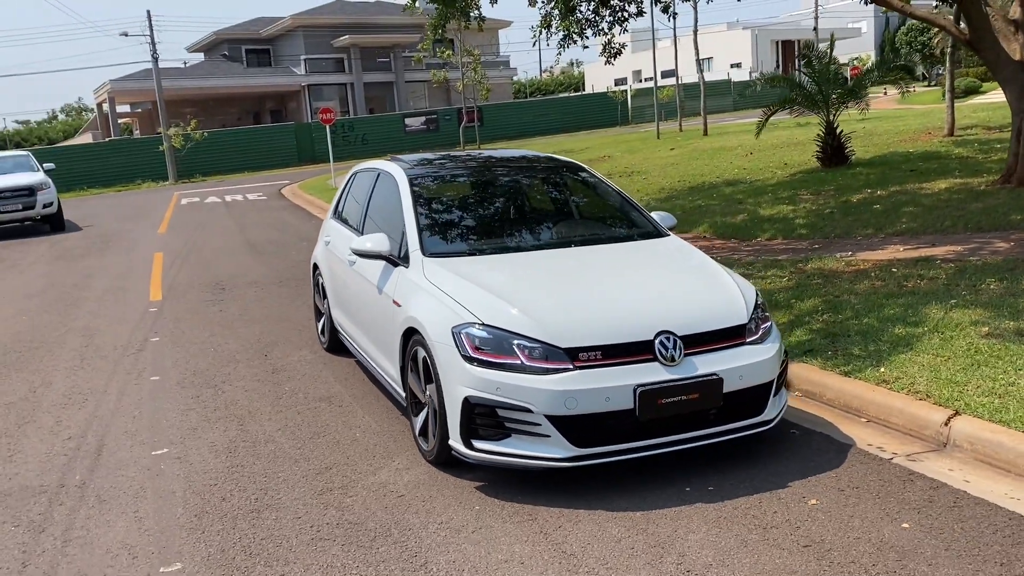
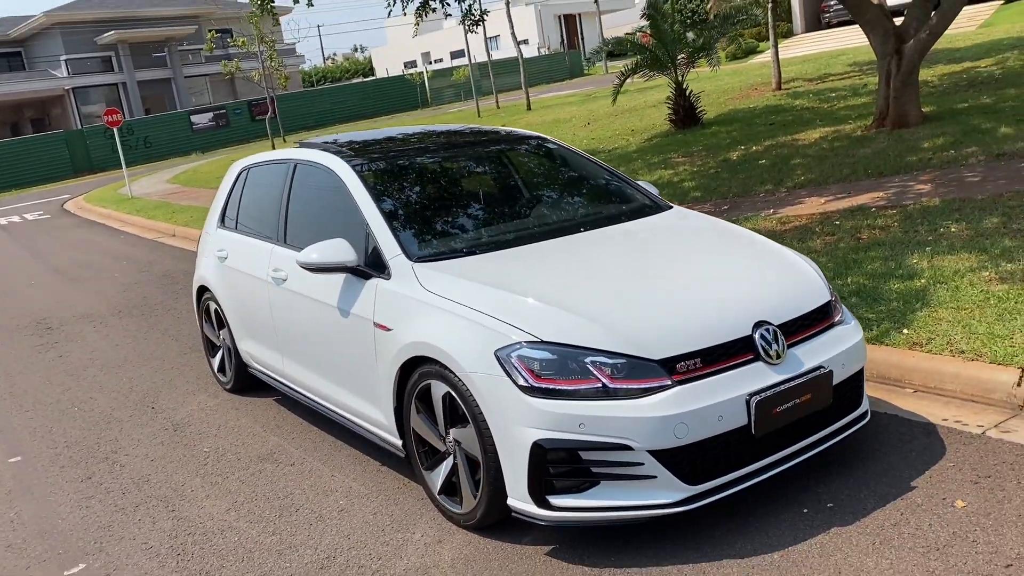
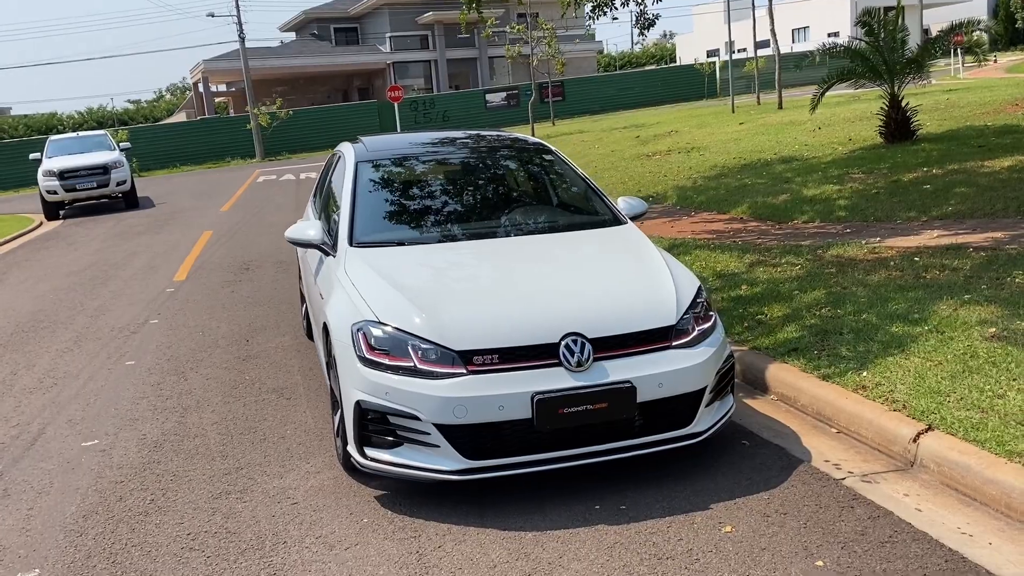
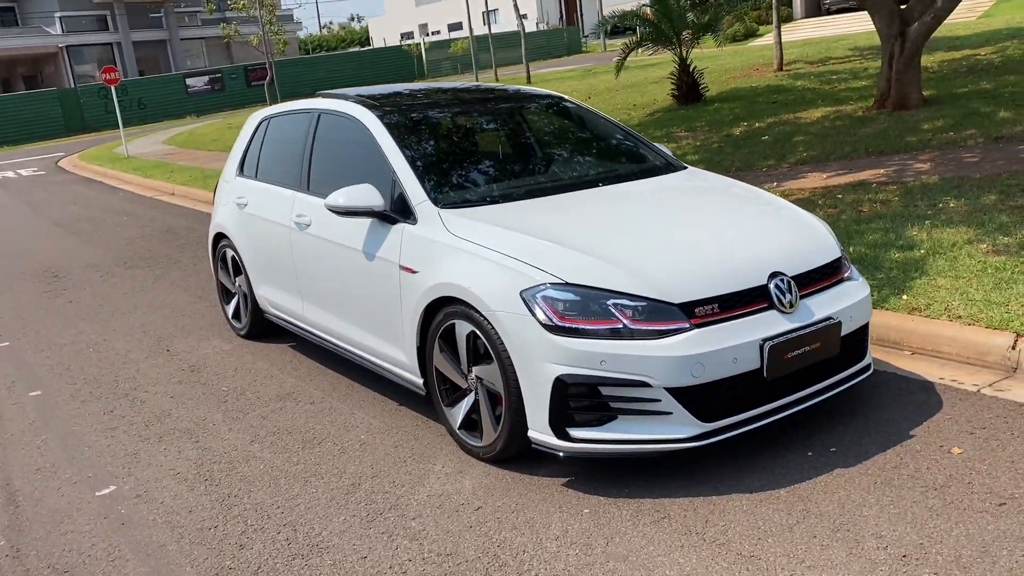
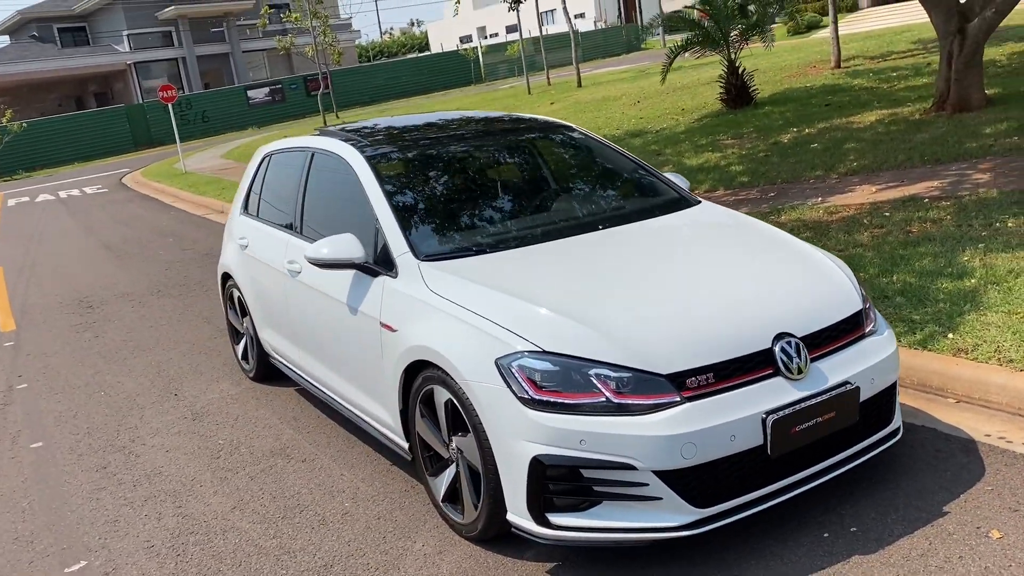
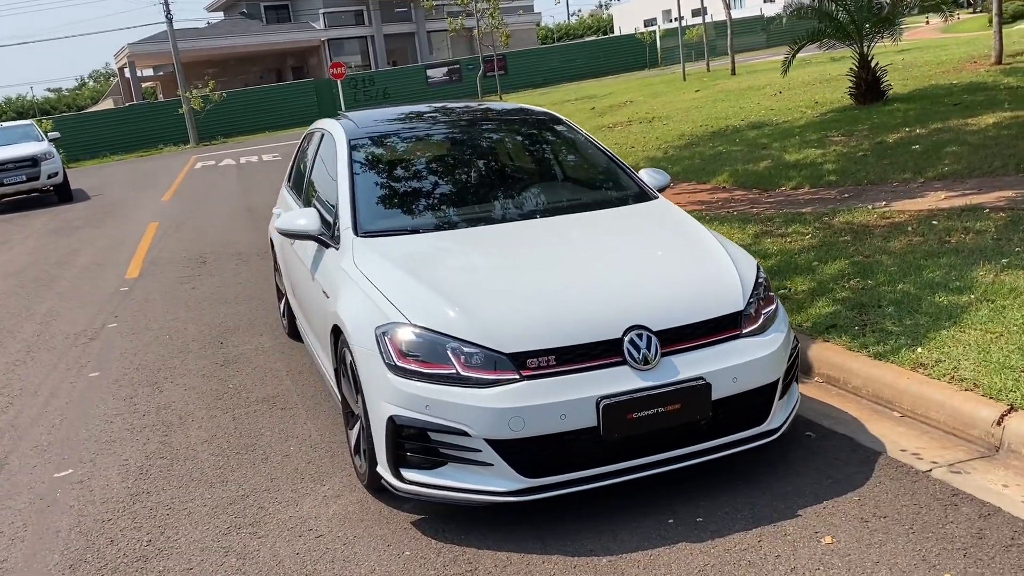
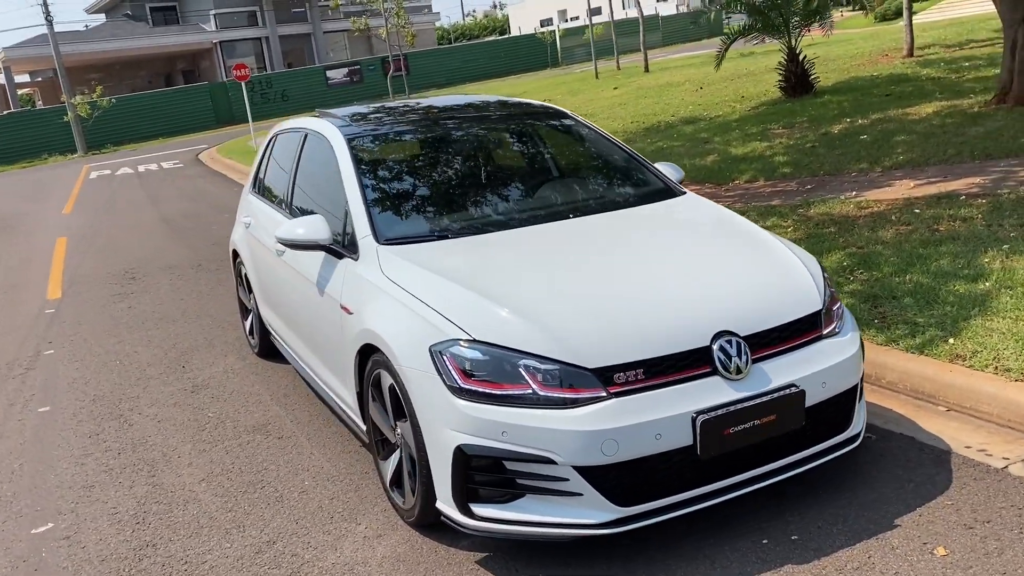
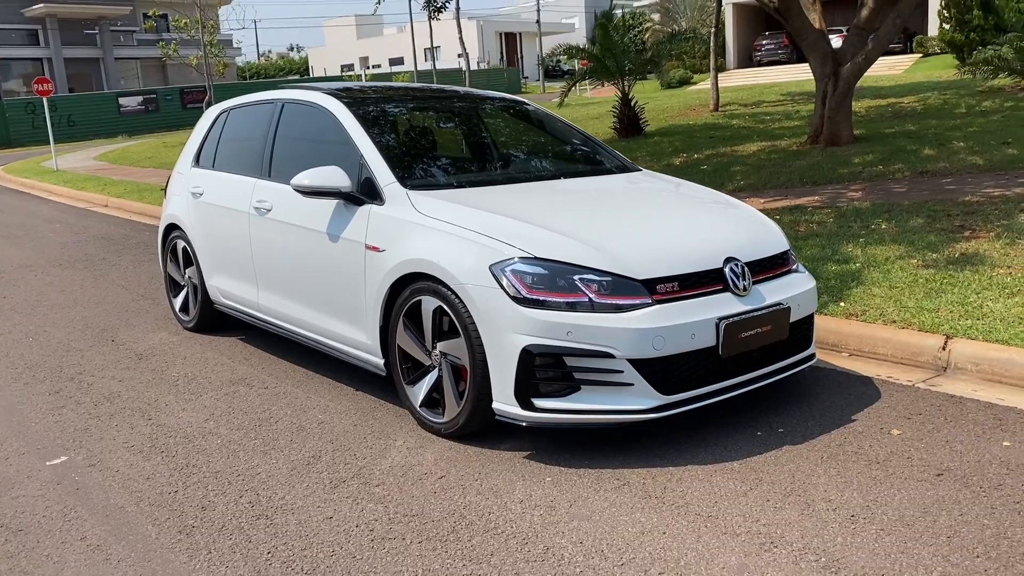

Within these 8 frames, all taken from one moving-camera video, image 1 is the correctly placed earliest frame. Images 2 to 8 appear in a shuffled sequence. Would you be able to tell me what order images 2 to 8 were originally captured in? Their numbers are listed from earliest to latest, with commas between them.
3, 6, 7, 5, 2, 4, 8
